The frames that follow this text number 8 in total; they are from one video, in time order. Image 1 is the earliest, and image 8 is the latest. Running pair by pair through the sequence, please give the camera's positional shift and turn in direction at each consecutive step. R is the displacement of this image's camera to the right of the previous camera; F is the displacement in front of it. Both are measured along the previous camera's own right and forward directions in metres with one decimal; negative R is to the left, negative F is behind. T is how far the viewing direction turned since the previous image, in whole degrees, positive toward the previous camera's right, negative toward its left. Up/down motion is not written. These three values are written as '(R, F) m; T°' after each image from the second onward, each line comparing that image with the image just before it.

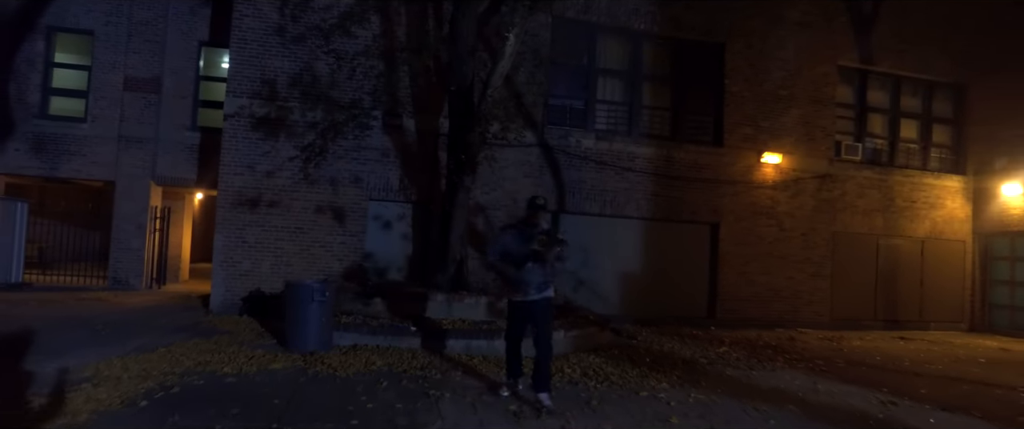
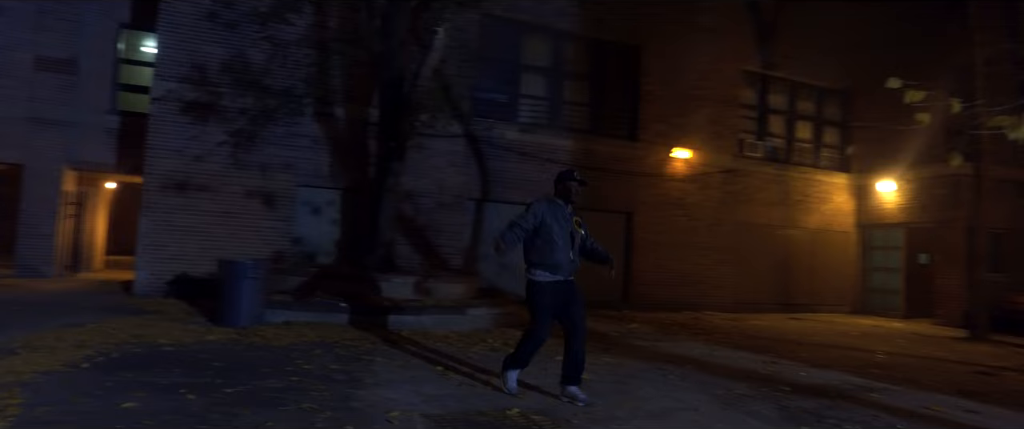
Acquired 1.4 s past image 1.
(-0.1, -0.7) m; +6°
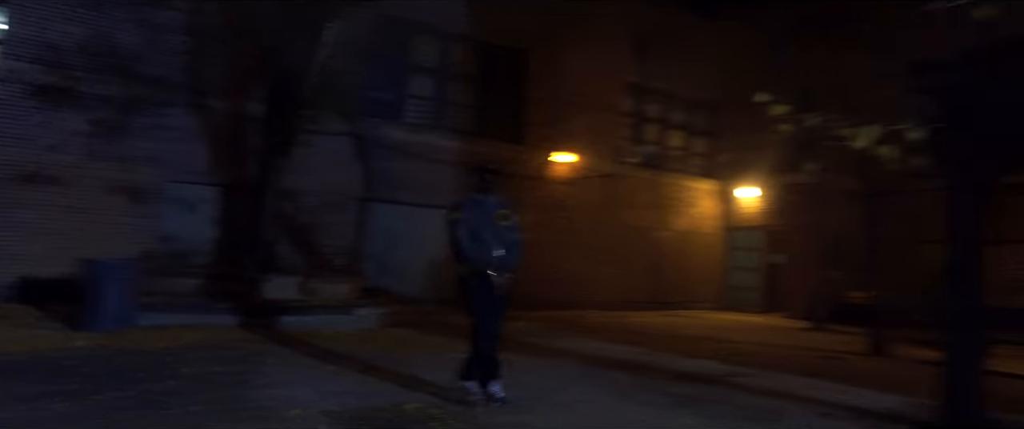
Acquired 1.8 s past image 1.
(-0.2, -0.1) m; +10°
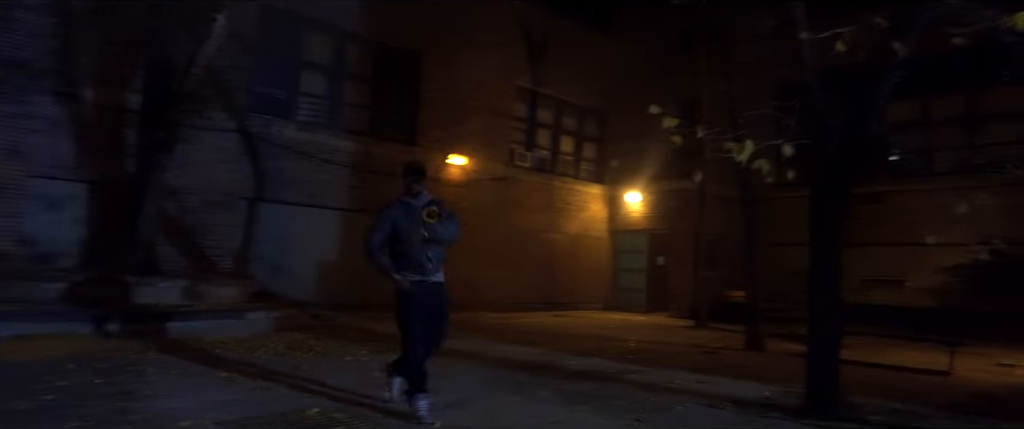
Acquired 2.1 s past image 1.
(-0.2, -0.1) m; +9°
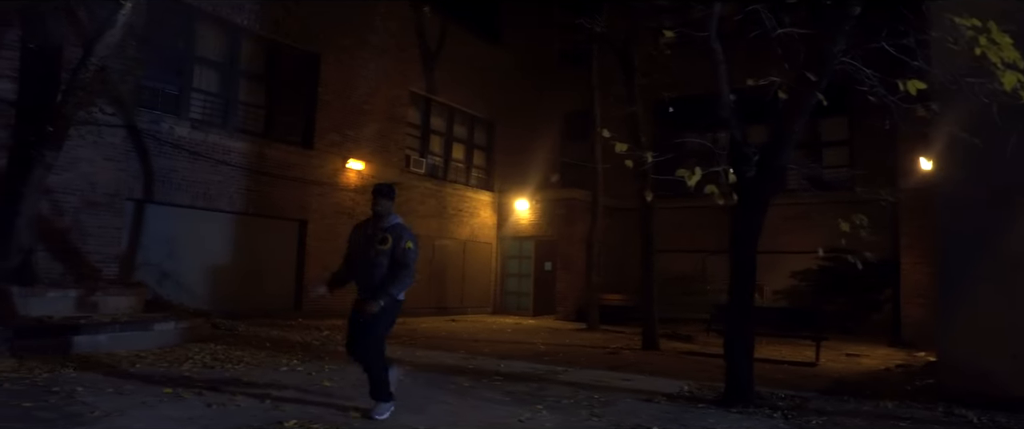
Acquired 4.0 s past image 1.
(-1.2, -0.3) m; +12°
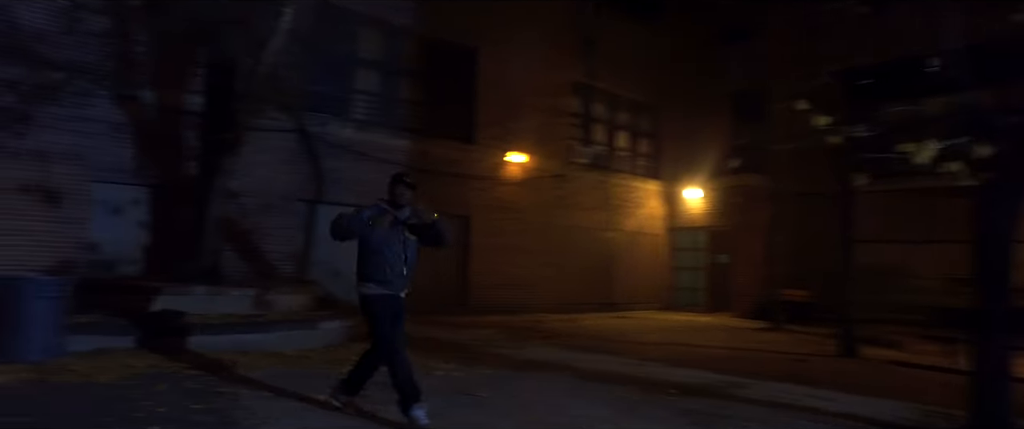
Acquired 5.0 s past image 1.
(0.0, +0.9) m; -14°
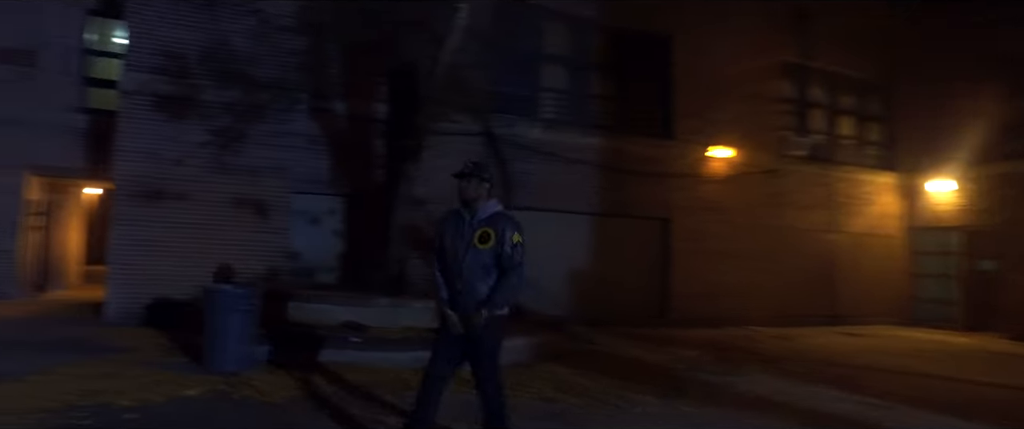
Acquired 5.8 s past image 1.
(0.0, +1.2) m; -17°
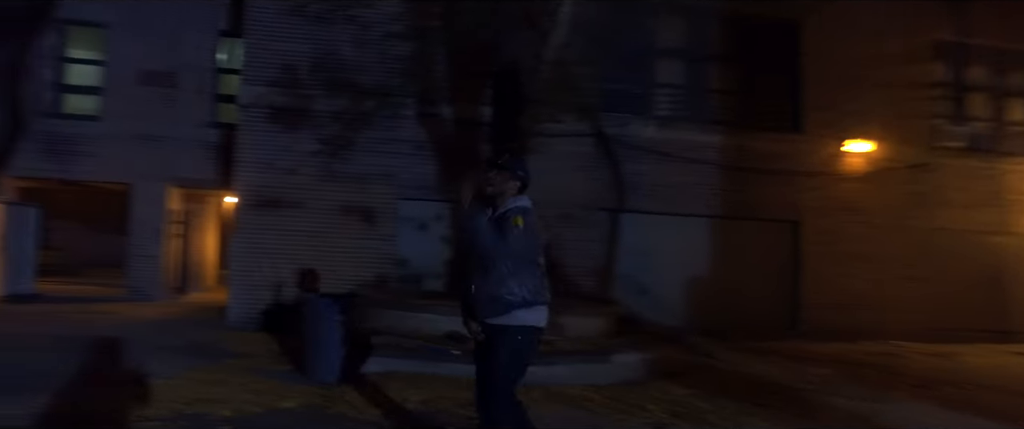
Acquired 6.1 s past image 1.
(+0.1, +0.6) m; -10°
